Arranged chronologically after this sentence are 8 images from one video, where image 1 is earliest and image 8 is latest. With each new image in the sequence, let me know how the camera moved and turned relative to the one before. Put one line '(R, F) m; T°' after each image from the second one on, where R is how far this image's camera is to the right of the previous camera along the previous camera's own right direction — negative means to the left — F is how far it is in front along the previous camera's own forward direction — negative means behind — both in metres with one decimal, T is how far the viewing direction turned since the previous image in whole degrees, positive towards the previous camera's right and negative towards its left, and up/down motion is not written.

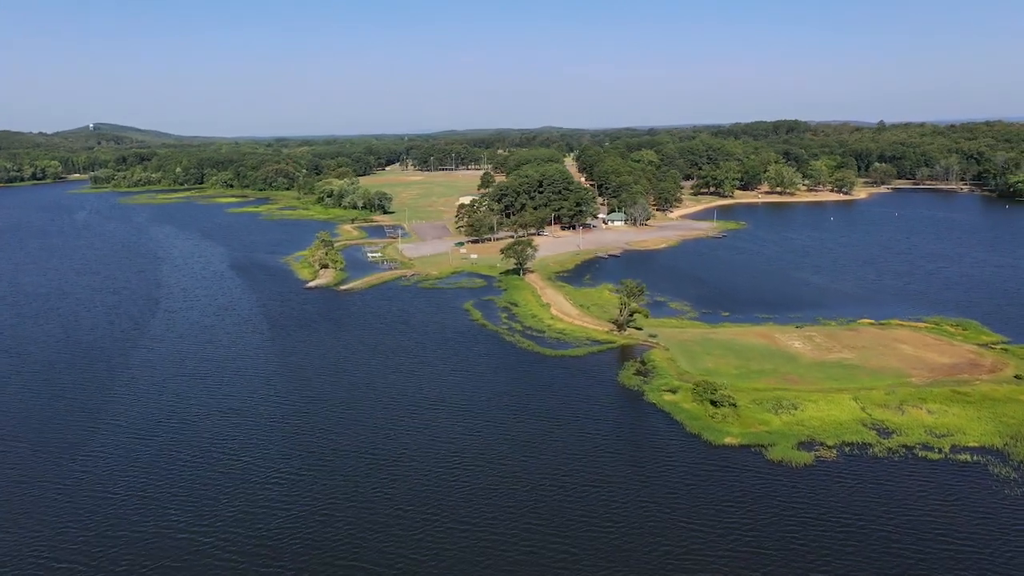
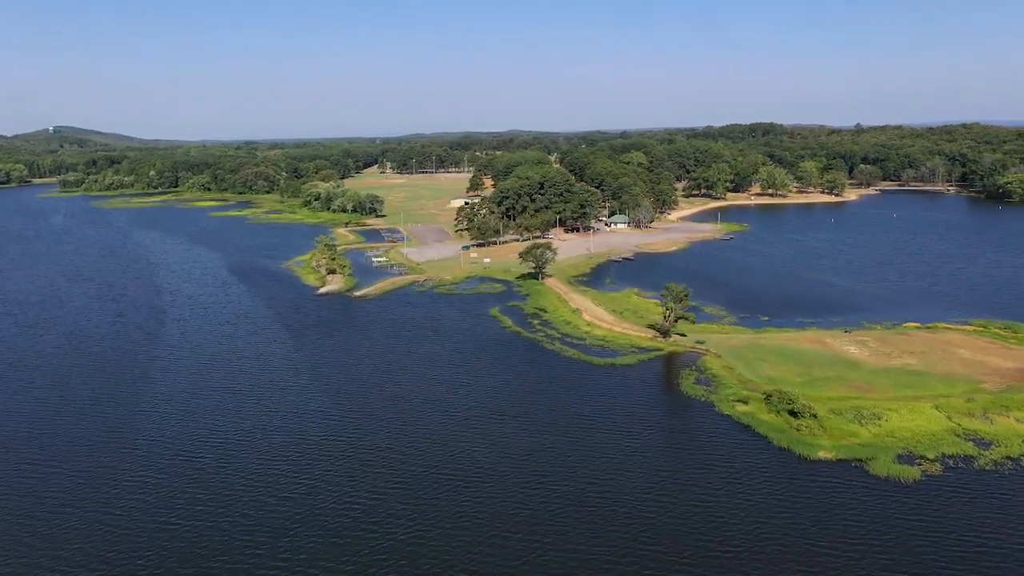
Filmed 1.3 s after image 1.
(-2.9, +1.5) m; +2°
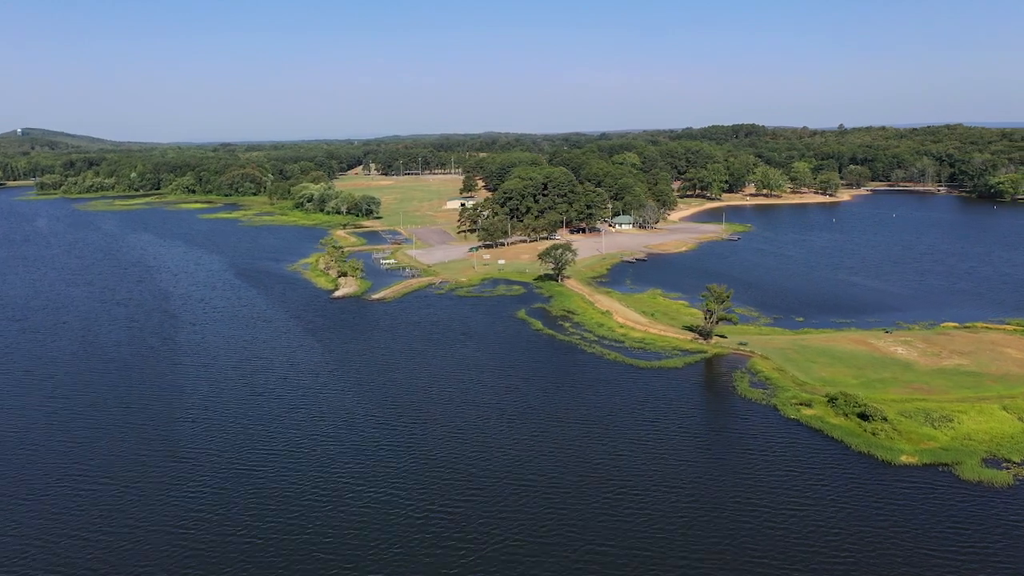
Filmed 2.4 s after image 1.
(-2.4, +0.8) m; +1°
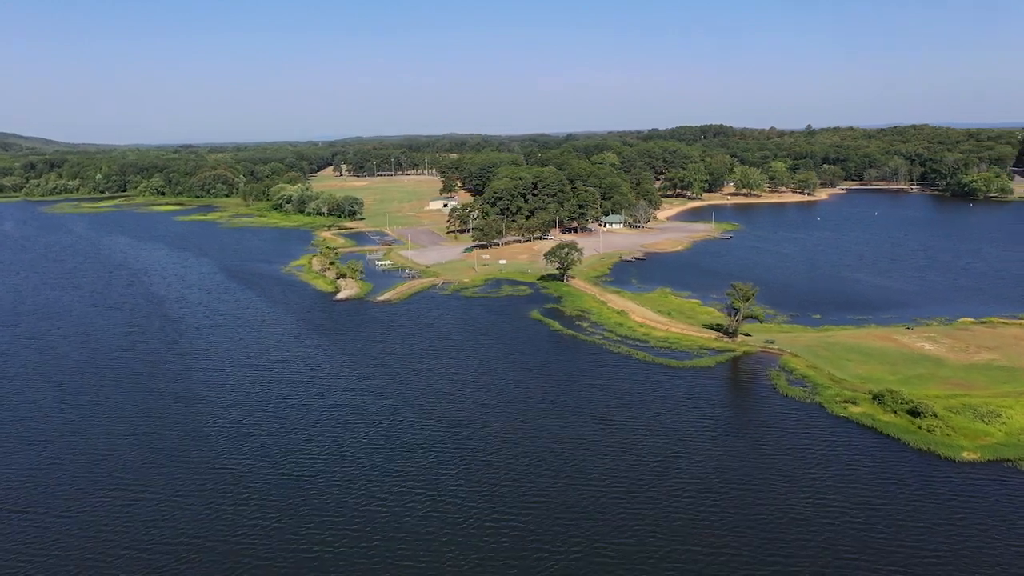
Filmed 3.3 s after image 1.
(-2.3, +0.6) m; +2°
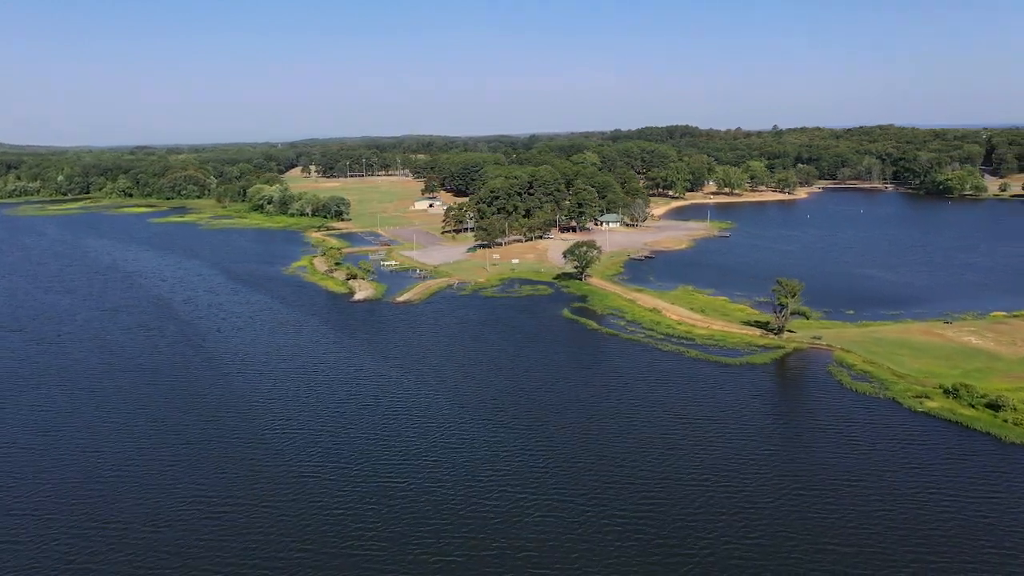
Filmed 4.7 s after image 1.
(-3.4, +0.6) m; +3°
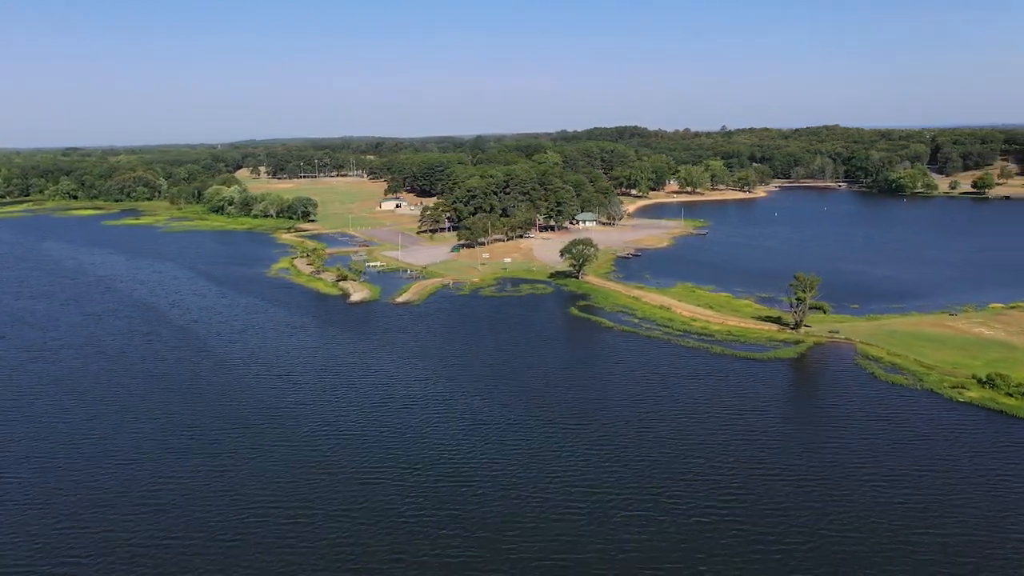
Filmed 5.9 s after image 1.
(-3.1, +0.4) m; +4°
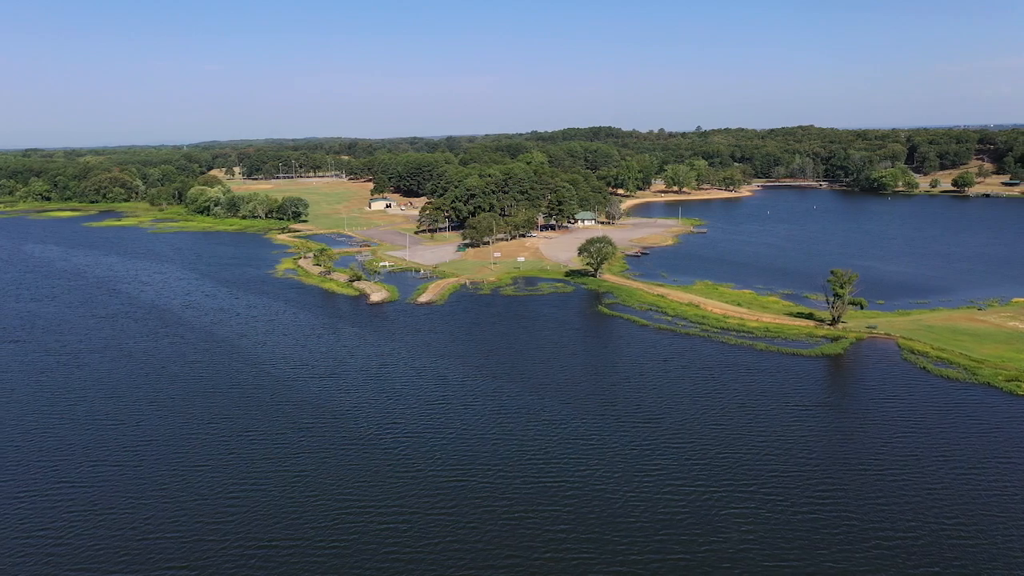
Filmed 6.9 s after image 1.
(-2.9, +0.2) m; +2°
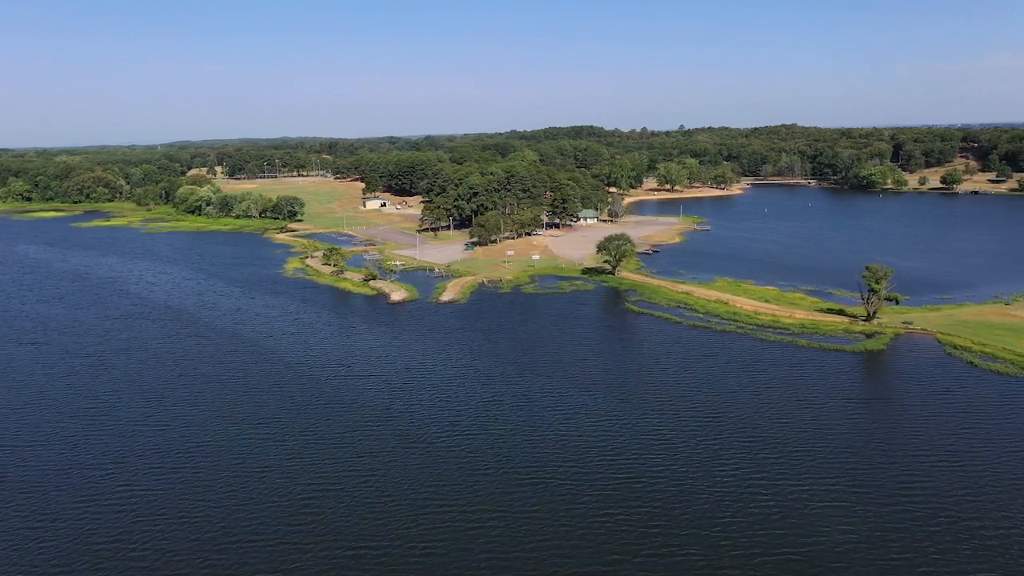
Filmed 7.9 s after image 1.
(-2.4, +0.3) m; +2°
